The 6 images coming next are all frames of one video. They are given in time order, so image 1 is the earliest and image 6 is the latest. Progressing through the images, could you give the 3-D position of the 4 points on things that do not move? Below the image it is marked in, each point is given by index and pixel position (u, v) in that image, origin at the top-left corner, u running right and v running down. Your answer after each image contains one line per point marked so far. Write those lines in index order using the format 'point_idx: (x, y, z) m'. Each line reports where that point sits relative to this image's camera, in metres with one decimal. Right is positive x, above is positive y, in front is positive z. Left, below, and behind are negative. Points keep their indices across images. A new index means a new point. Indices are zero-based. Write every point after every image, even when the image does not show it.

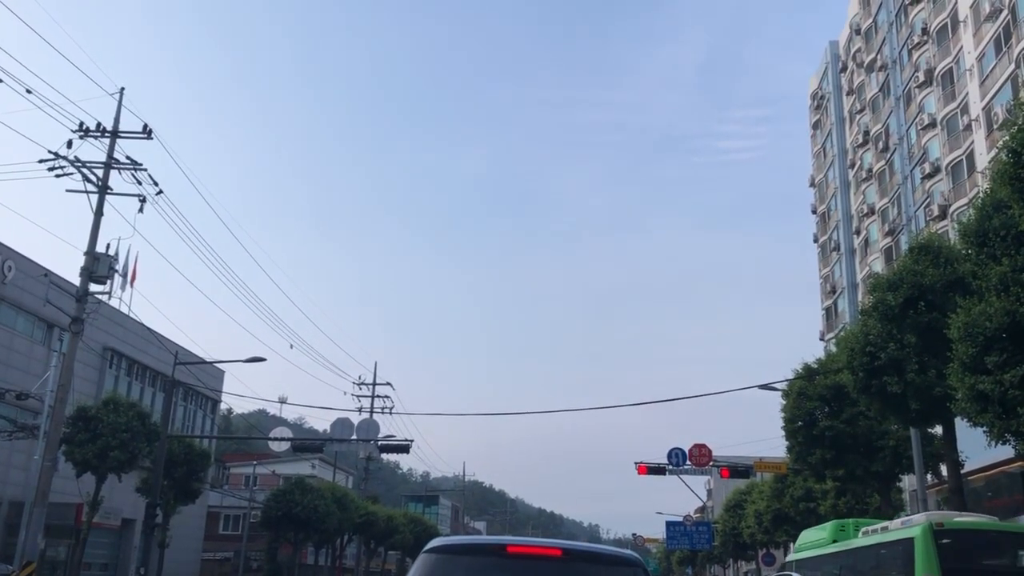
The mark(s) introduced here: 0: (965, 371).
0: (+8.1, -1.5, +17.0) m
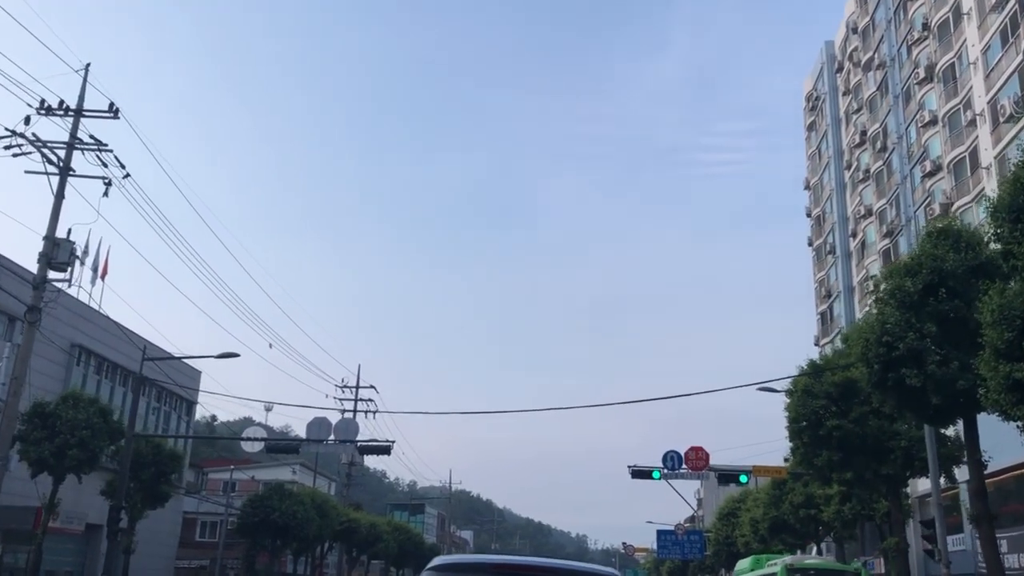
0: (+7.9, -1.1, +15.4) m
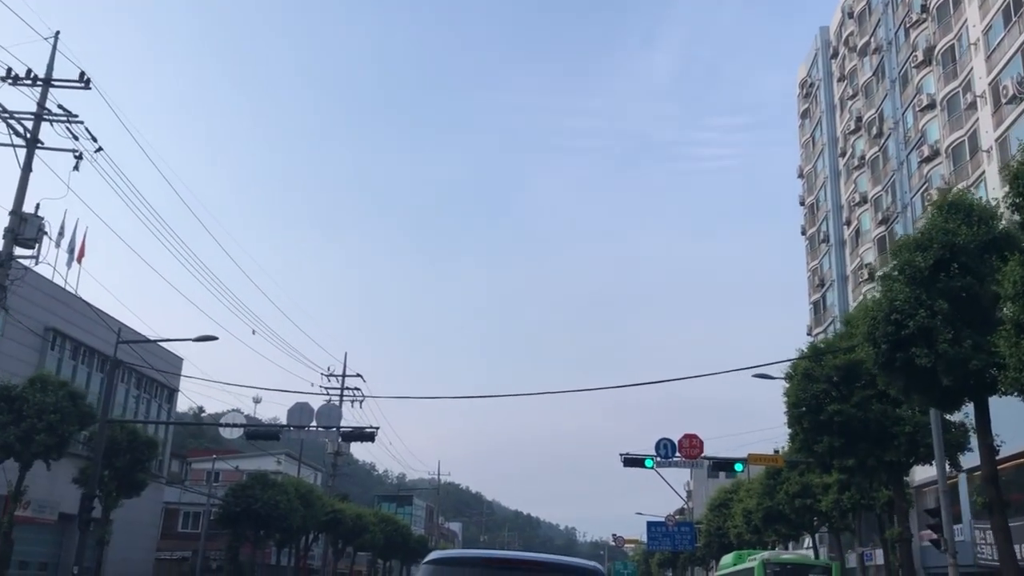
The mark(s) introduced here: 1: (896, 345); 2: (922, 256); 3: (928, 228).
0: (+7.7, -0.7, +14.4) m
1: (+7.5, -1.1, +18.5) m
2: (+8.0, +0.6, +18.4) m
3: (+8.2, +1.2, +18.7) m
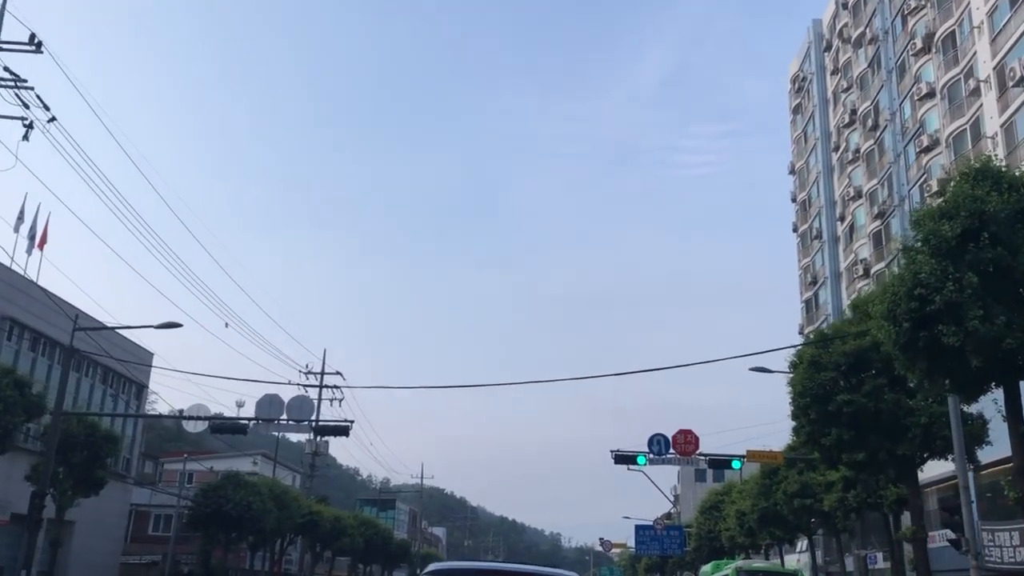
0: (+7.5, -0.2, +12.7) m
1: (+7.2, -0.6, +16.7) m
2: (+7.7, +1.1, +16.7) m
3: (+7.9, +1.7, +17.0) m
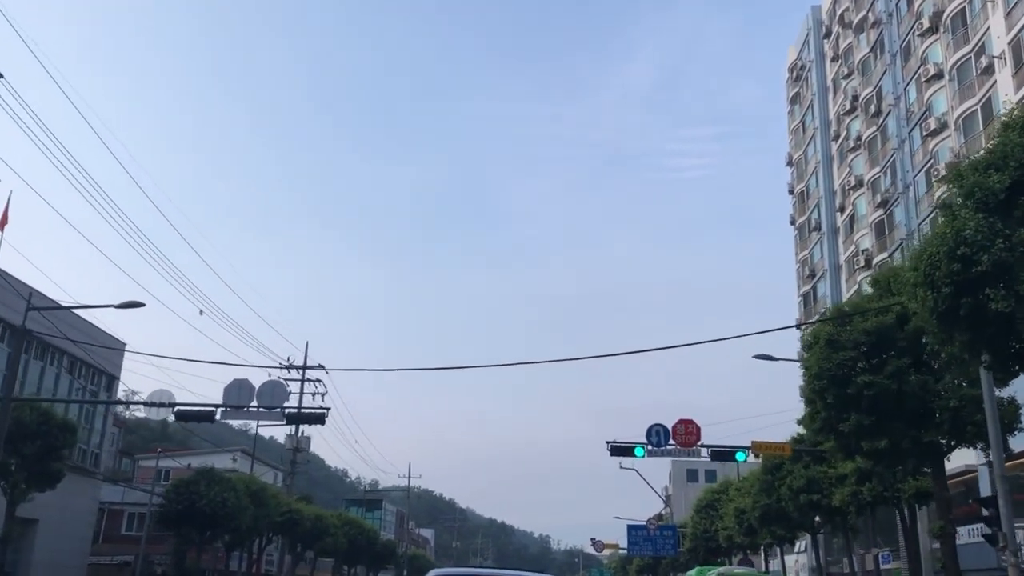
0: (+7.4, +0.4, +10.8) m
1: (+7.0, 0.0, +14.8) m
2: (+7.5, +1.7, +14.8) m
3: (+7.7, +2.3, +15.1) m
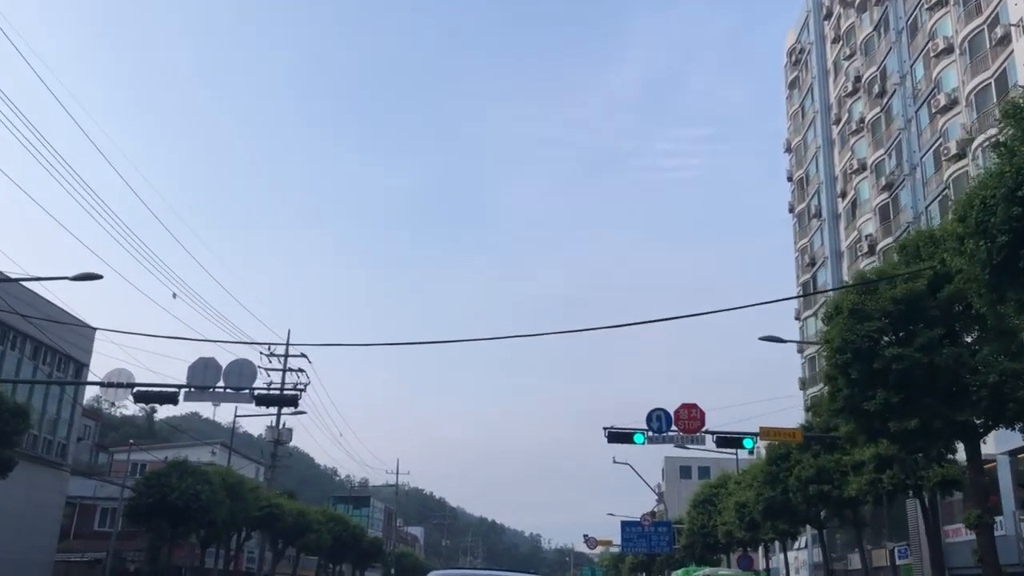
0: (+7.3, +1.1, +8.8) m
1: (+6.9, +0.7, +12.8) m
2: (+7.4, +2.4, +12.8) m
3: (+7.6, +3.0, +13.1) m
